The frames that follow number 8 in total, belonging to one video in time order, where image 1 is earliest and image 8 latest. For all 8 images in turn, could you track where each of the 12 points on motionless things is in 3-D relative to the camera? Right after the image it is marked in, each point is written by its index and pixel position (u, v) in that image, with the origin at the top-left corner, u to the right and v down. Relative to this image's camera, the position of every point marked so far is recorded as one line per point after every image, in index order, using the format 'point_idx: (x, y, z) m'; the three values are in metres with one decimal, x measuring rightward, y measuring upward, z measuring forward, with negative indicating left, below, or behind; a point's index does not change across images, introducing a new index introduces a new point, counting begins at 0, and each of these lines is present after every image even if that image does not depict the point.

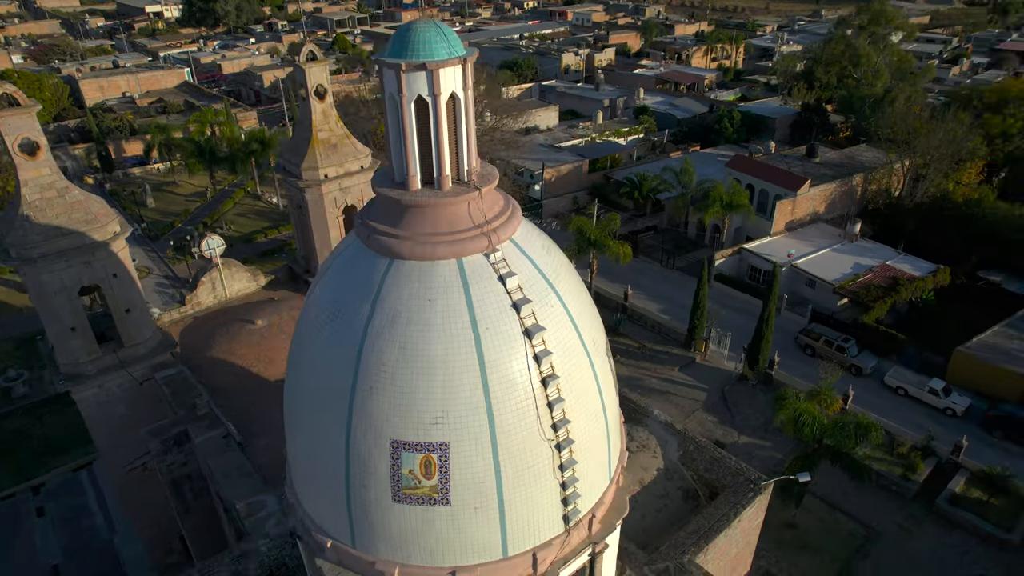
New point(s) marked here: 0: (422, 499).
0: (-0.9, -2.2, +6.6) m
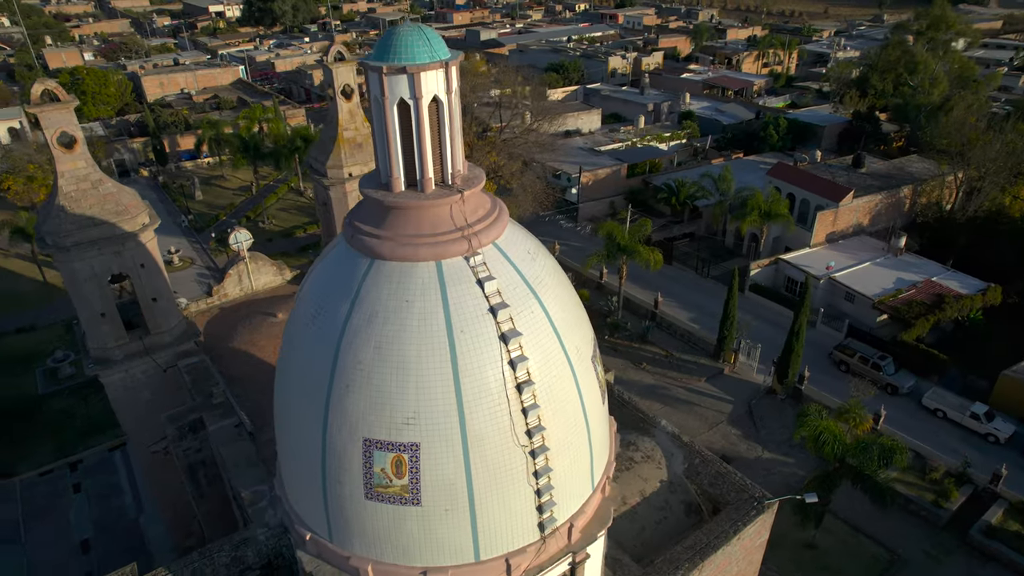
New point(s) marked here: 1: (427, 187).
0: (-1.3, -2.2, +6.7) m
1: (-0.9, +1.1, +6.8) m
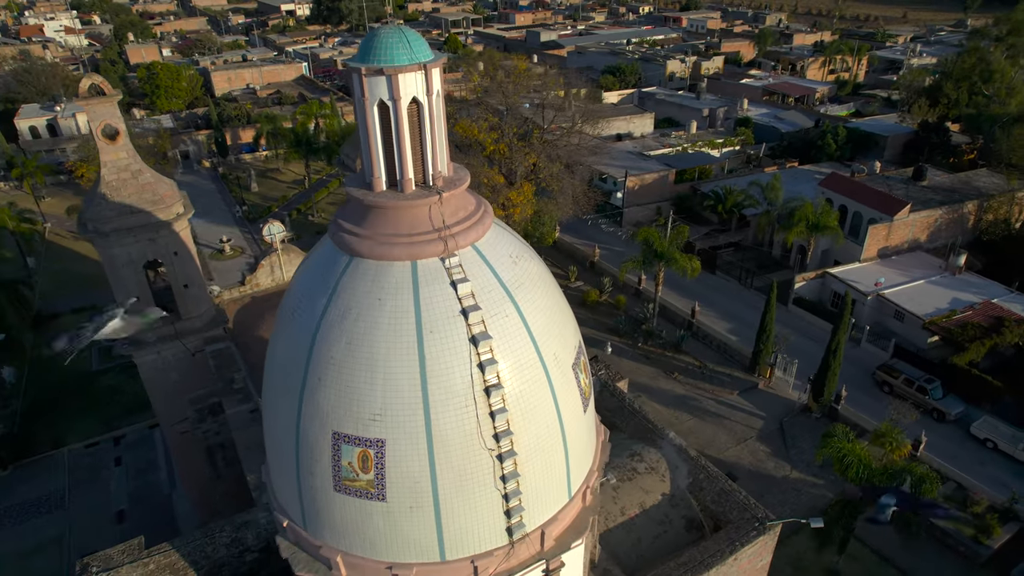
0: (-1.6, -2.2, +6.8) m
1: (-1.1, +1.1, +6.9) m
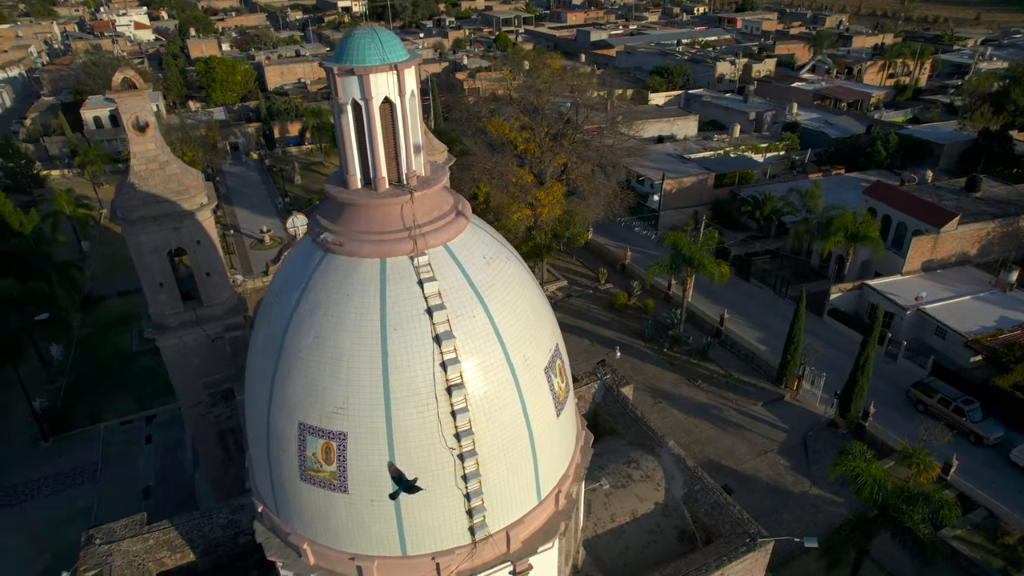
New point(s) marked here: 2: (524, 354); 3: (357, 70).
0: (-2.0, -2.1, +6.9) m
1: (-1.4, +1.1, +7.0) m
2: (+0.1, -0.8, +7.3) m
3: (-1.6, +2.2, +6.4) m
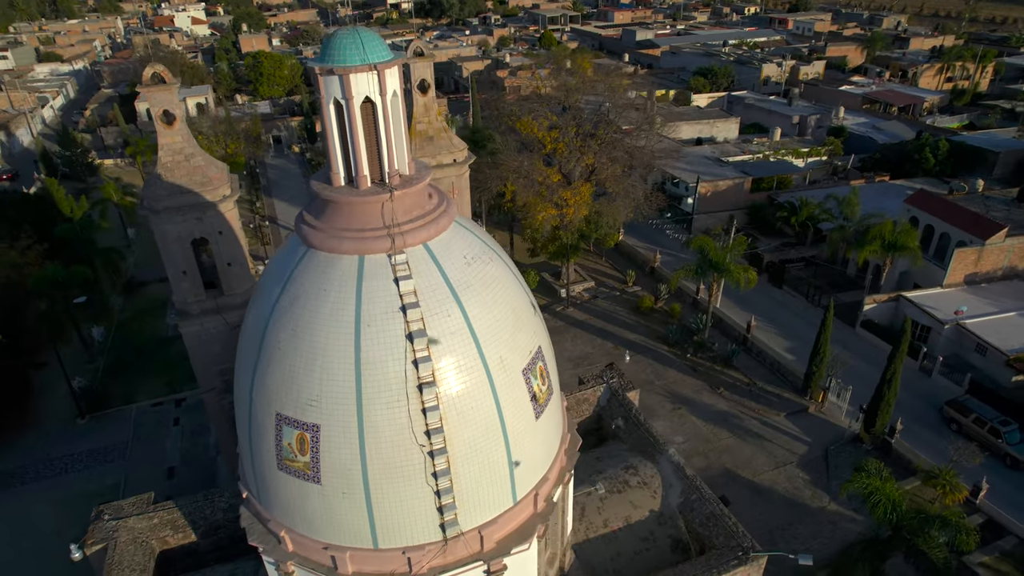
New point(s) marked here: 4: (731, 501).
0: (-2.4, -2.0, +7.1) m
1: (-1.7, +1.1, +7.1) m
2: (-0.1, -0.8, +7.3) m
3: (-1.8, +2.2, +6.6) m
4: (+6.5, -6.3, +19.1) m
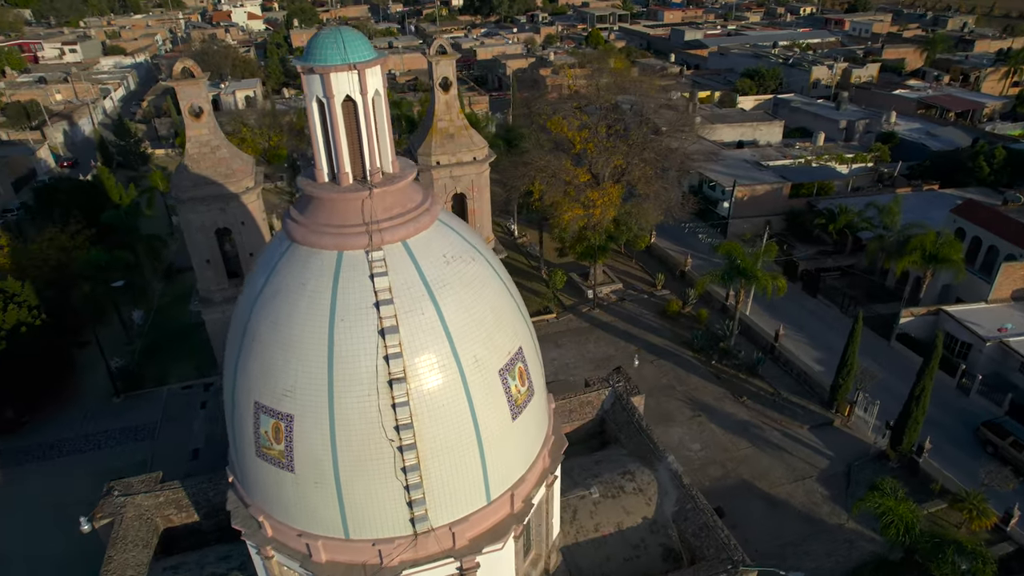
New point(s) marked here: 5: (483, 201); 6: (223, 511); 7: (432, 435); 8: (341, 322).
0: (-2.7, -2.0, +7.3) m
1: (-1.9, +1.2, +7.2) m
2: (-0.4, -0.8, +7.3) m
3: (-2.0, +2.3, +6.7) m
4: (+6.8, -6.5, +18.7) m
5: (-0.8, +2.5, +18.2) m
6: (-5.6, -4.3, +12.5) m
7: (-0.9, -1.6, +7.1) m
8: (-1.8, -0.4, +6.8) m
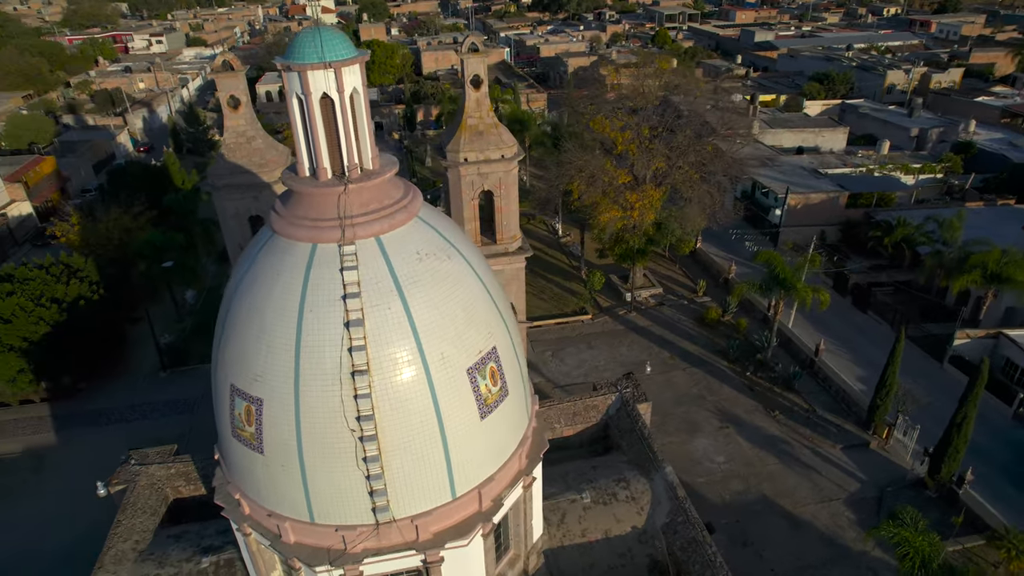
0: (-3.1, -1.8, +7.6) m
1: (-2.2, +1.3, +7.4) m
2: (-0.8, -0.7, +7.4) m
3: (-2.3, +2.4, +6.9) m
4: (+7.1, -6.9, +18.2) m
5: (0.0, +2.6, +18.3) m
6: (-5.7, -4.0, +13.0) m
7: (-1.3, -1.6, +7.2) m
8: (-2.2, -0.3, +7.1) m
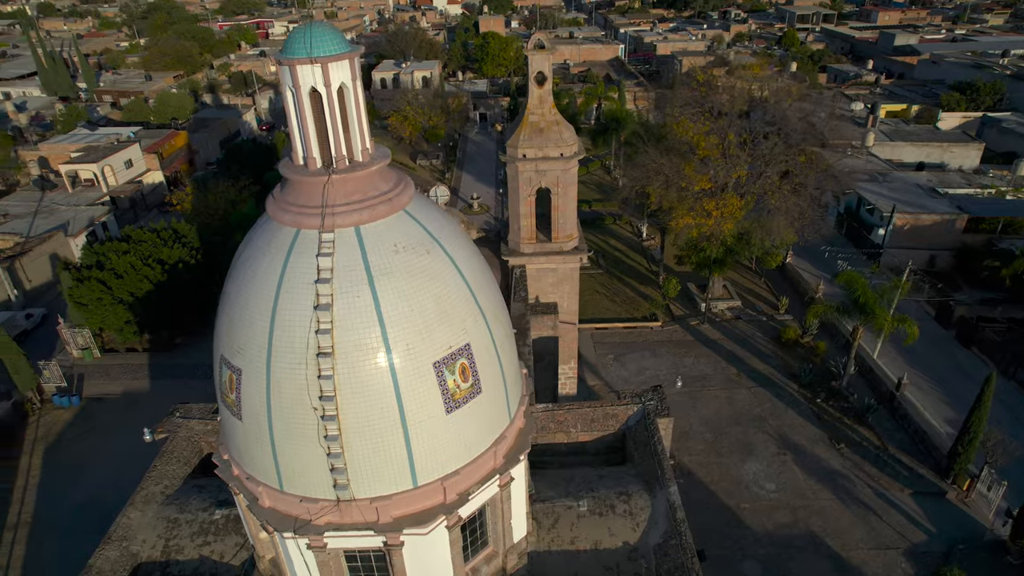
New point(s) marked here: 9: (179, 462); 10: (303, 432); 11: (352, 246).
0: (-3.6, -1.5, +8.1) m
1: (-2.4, +1.5, +7.8) m
2: (-1.2, -0.7, +7.6) m
3: (-2.5, +2.6, +7.3) m
4: (+7.8, -7.4, +17.0) m
5: (+1.6, +2.6, +18.2) m
6: (-5.4, -3.5, +14.0) m
7: (-1.8, -1.4, +7.5) m
8: (-2.6, -0.1, +7.5) m
9: (-6.8, -3.7, +13.5) m
10: (-2.5, -1.7, +7.6) m
11: (-1.8, +0.5, +7.6) m
